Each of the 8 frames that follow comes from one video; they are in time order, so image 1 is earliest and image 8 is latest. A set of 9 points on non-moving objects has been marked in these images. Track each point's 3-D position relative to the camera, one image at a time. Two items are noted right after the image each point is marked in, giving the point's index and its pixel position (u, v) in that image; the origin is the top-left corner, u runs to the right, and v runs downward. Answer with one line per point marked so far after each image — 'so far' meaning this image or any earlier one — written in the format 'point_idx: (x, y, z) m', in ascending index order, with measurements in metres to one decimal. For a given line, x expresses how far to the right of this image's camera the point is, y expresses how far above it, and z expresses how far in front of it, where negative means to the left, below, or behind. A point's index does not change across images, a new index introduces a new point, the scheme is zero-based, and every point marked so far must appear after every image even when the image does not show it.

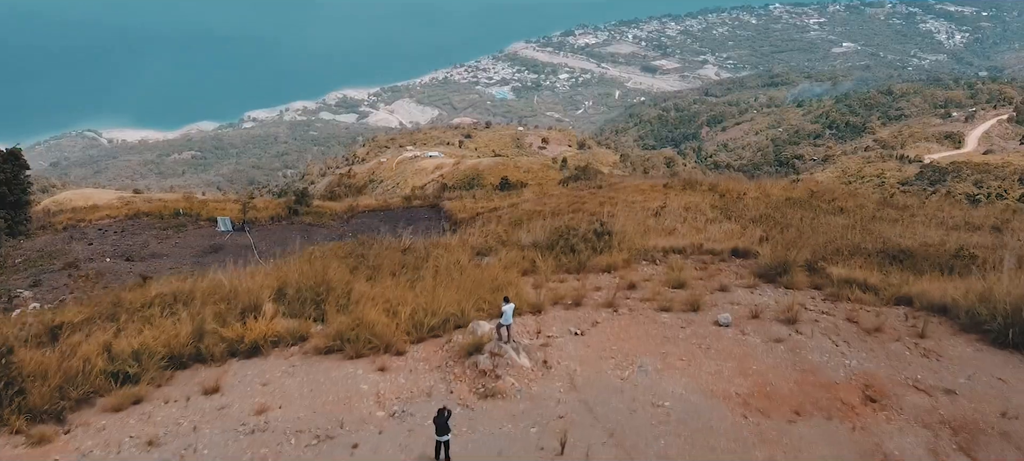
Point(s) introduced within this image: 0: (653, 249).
0: (+1.2, -0.2, +7.5) m
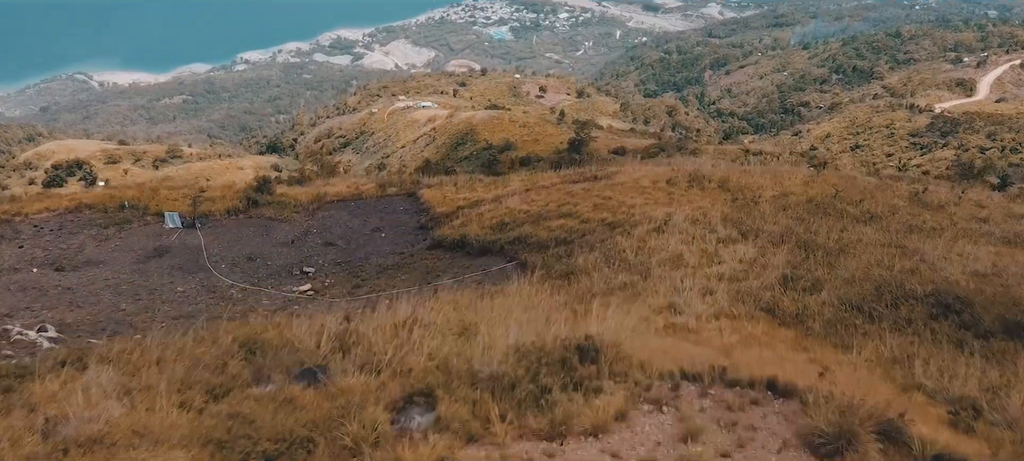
0: (+0.9, -0.9, +5.5) m
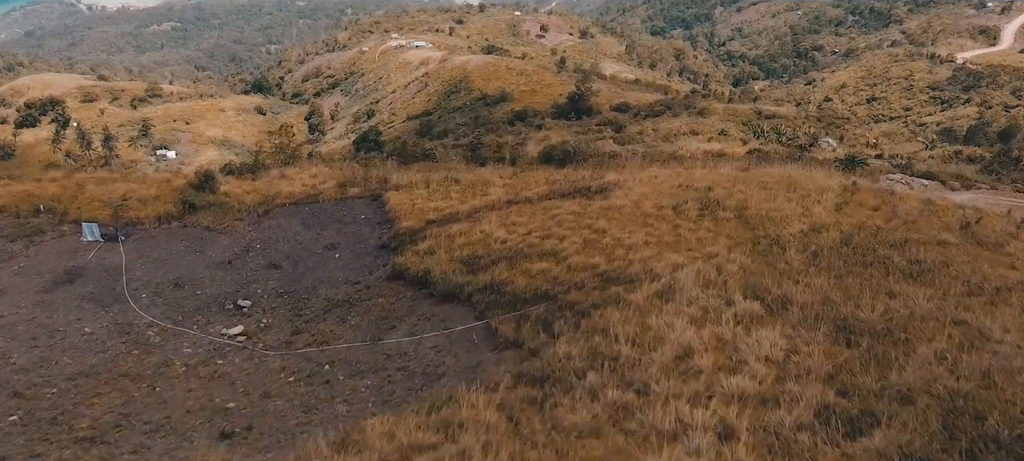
0: (+0.5, -2.1, +3.1) m
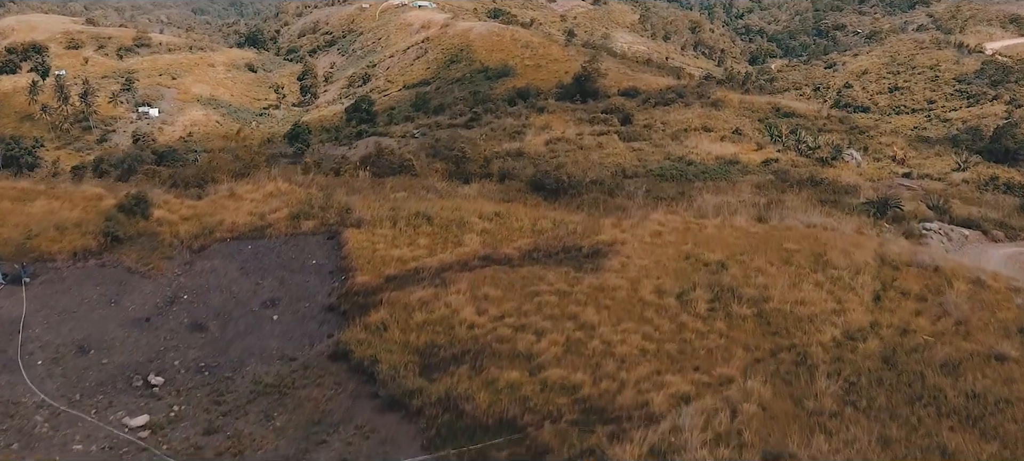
0: (0.0, -3.6, +1.0) m
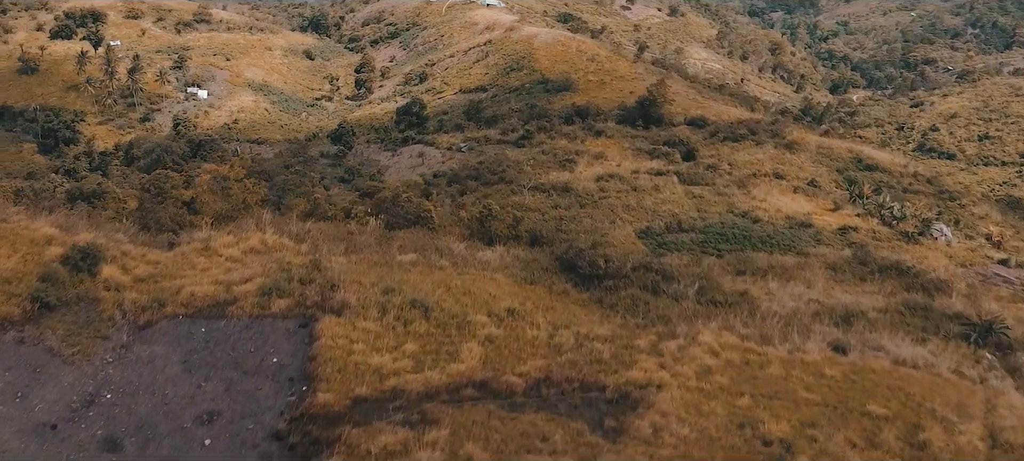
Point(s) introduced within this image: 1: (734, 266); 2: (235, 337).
0: (-1.0, -5.0, -1.6) m
1: (+4.5, -0.7, +18.4) m
2: (-3.3, -1.3, +11.0) m
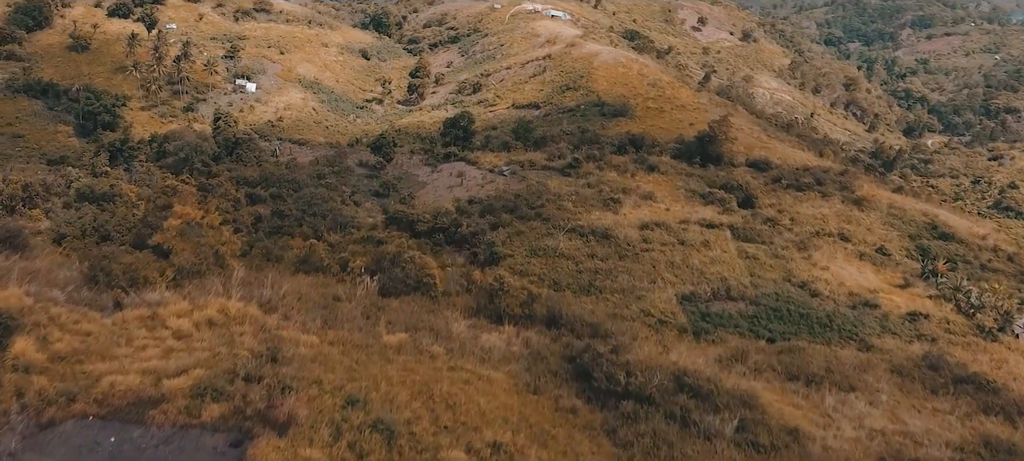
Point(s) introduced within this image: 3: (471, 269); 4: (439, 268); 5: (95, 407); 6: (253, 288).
0: (-2.3, -6.0, -3.8) m
1: (+4.8, -2.4, +15.8) m
2: (-3.5, -2.2, +8.8) m
3: (-0.9, -0.6, +16.9) m
4: (-1.3, -0.6, +15.8) m
5: (-4.2, -1.8, +9.3) m
6: (-3.6, -0.8, +12.7) m
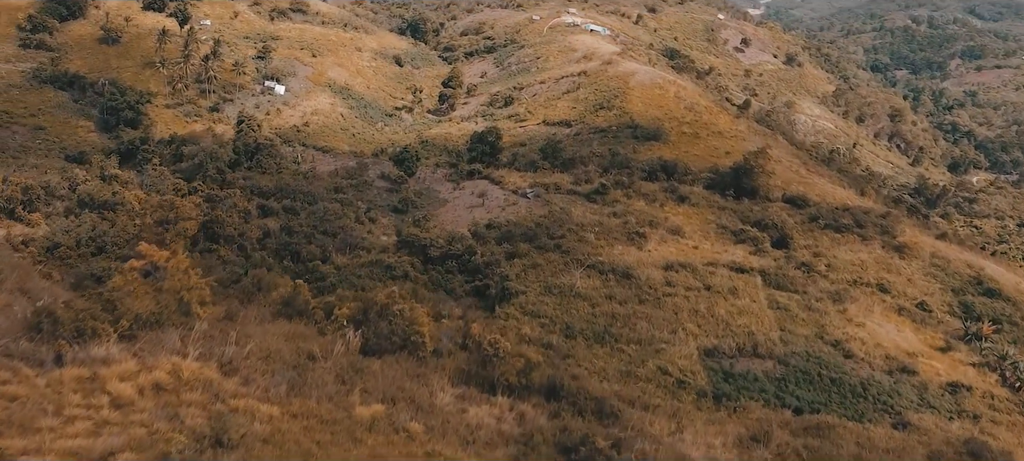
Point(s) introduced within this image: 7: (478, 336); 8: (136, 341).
0: (-3.2, -6.6, -5.2) m
1: (+4.7, -3.5, +14.2) m
2: (-3.8, -2.8, +7.5) m
3: (-0.8, -1.4, +15.4) m
4: (-1.3, -1.4, +14.4) m
5: (-4.5, -2.4, +8.0) m
6: (-3.7, -1.4, +11.4) m
7: (-0.5, -1.7, +14.3) m
8: (-4.5, -1.2, +11.0) m
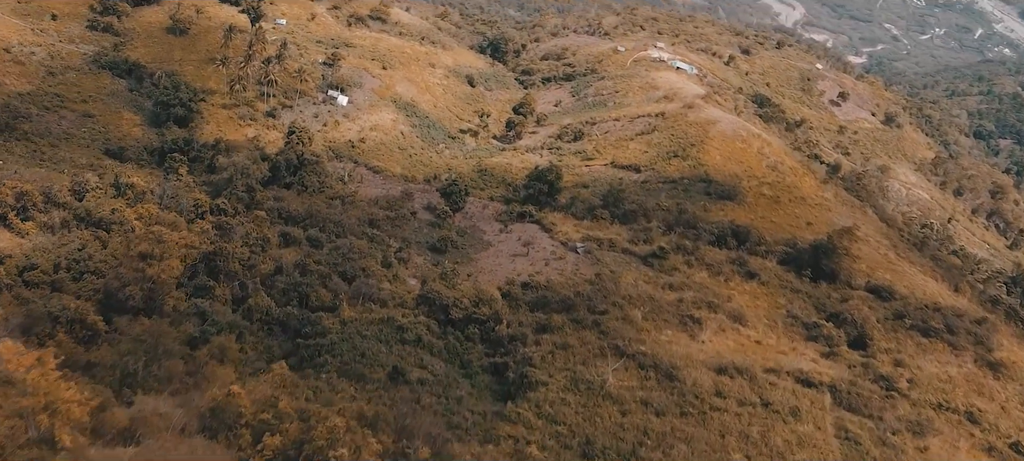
0: (-5.6, -7.3, -8.2) m
1: (+4.1, -5.6, +10.5) m
2: (-4.7, -3.7, +4.6) m
3: (-0.9, -2.9, +12.3) m
4: (-1.5, -2.8, +11.3) m
5: (-5.3, -3.3, +5.1) m
6: (-4.2, -2.5, +8.5) m
7: (-0.8, -3.2, +11.1) m
8: (-5.0, -2.2, +8.2) m
